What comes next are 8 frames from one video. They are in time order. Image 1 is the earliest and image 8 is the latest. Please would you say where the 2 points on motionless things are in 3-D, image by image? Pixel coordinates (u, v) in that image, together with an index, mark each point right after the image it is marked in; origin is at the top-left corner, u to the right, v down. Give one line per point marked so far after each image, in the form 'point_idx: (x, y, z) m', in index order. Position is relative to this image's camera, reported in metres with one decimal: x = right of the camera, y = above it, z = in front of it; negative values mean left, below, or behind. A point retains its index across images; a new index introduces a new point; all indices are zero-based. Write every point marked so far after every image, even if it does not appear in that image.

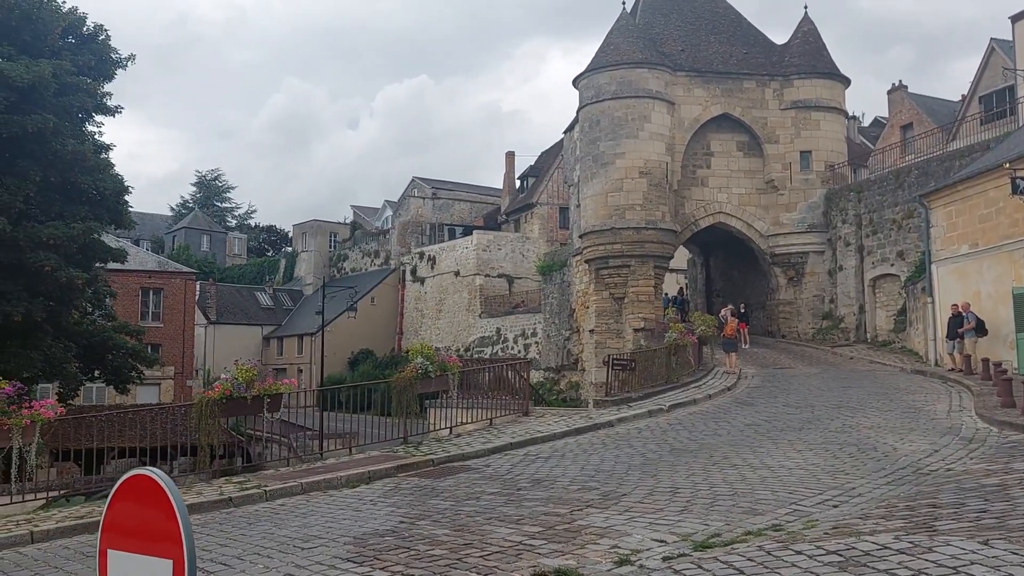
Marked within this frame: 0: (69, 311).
0: (-8.2, -0.4, +17.0) m
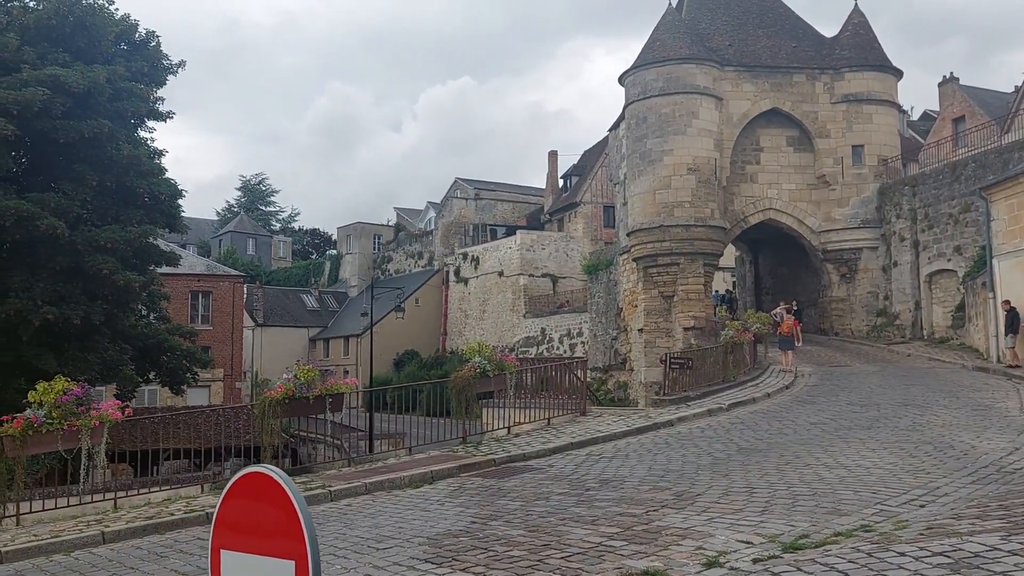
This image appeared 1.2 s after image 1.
0: (-7.3, -0.5, +17.2) m
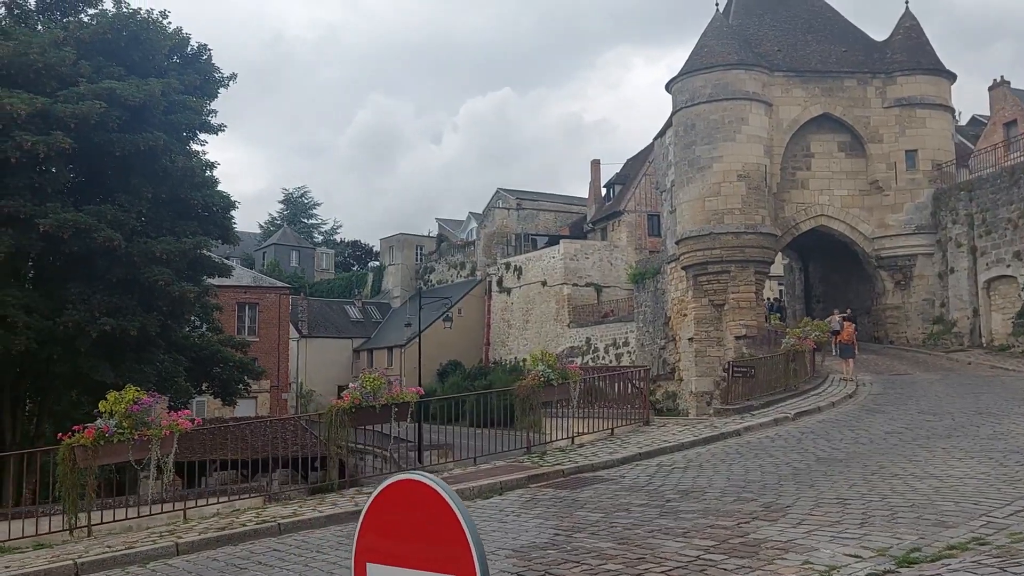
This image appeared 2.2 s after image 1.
0: (-6.3, -0.7, +17.3) m
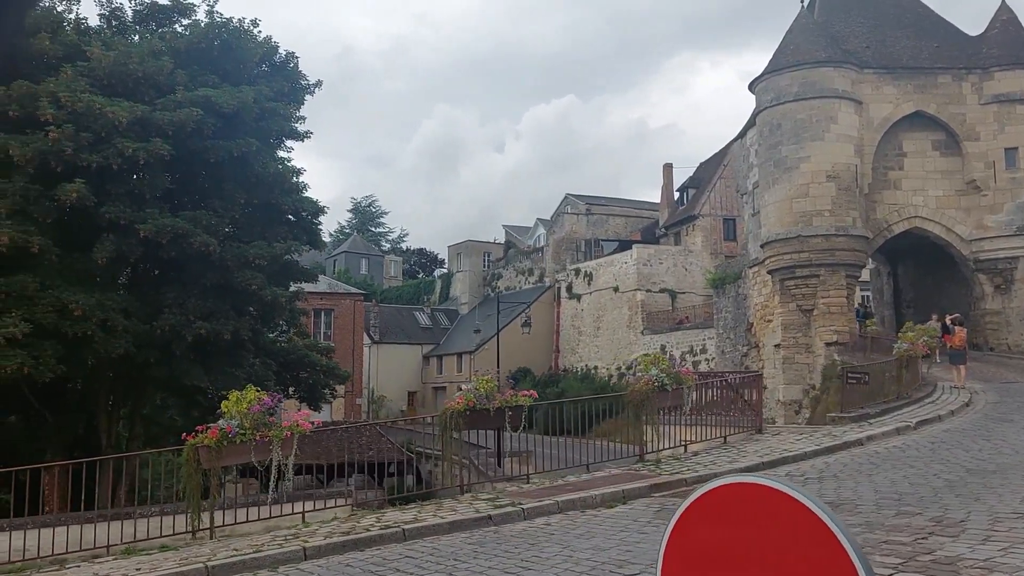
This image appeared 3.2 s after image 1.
0: (-4.6, -0.8, +17.3) m
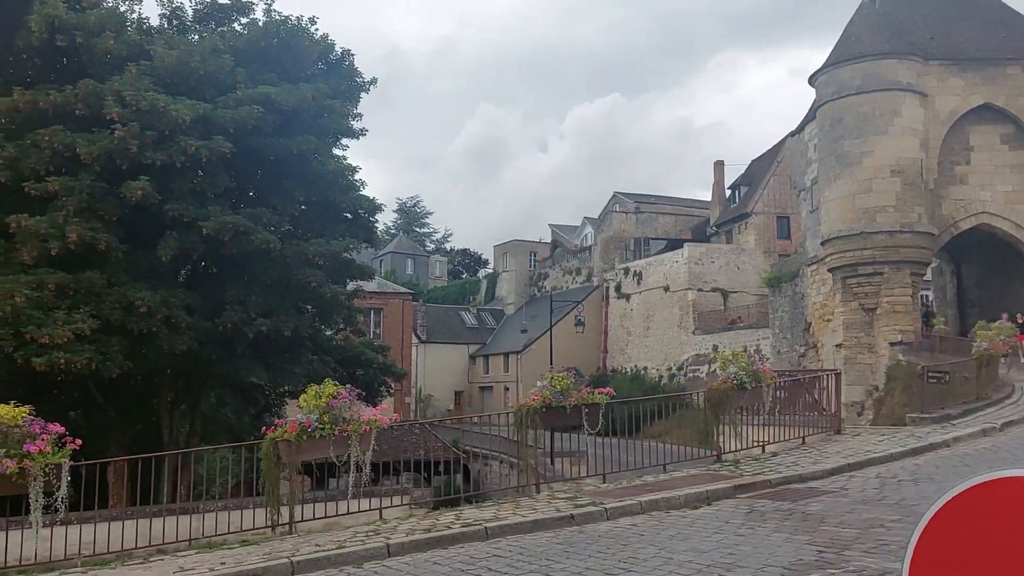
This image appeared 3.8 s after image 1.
0: (-3.5, -0.7, +17.2) m
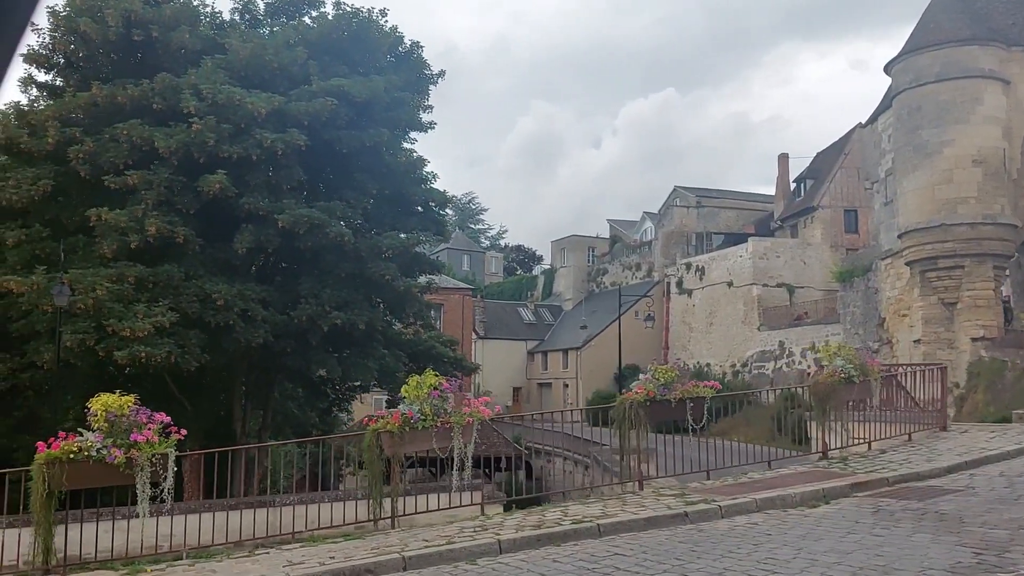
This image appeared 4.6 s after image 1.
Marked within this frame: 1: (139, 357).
0: (-2.2, -0.6, +17.1) m
1: (-5.5, -1.0, +13.6) m
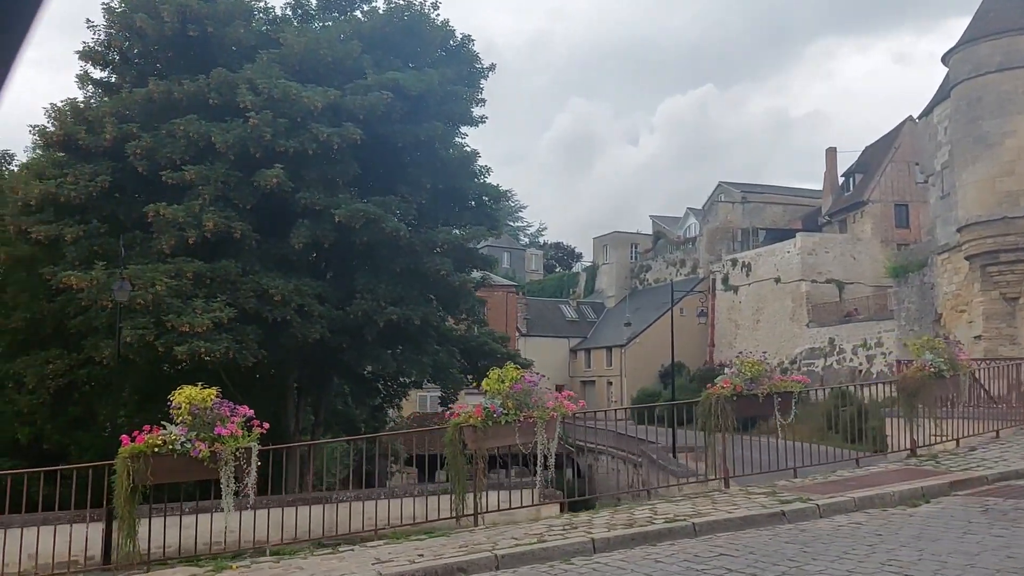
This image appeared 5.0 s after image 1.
0: (-1.2, -0.5, +17.0) m
1: (-4.6, -0.9, +13.6) m
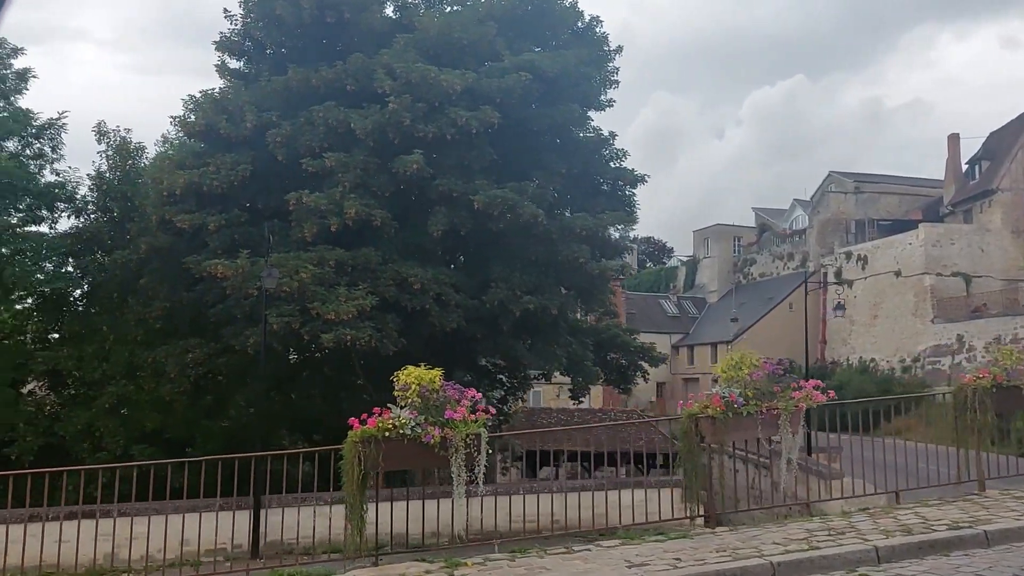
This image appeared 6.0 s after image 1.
0: (+1.3, -0.3, +16.4) m
1: (-2.4, -0.8, +13.3) m
